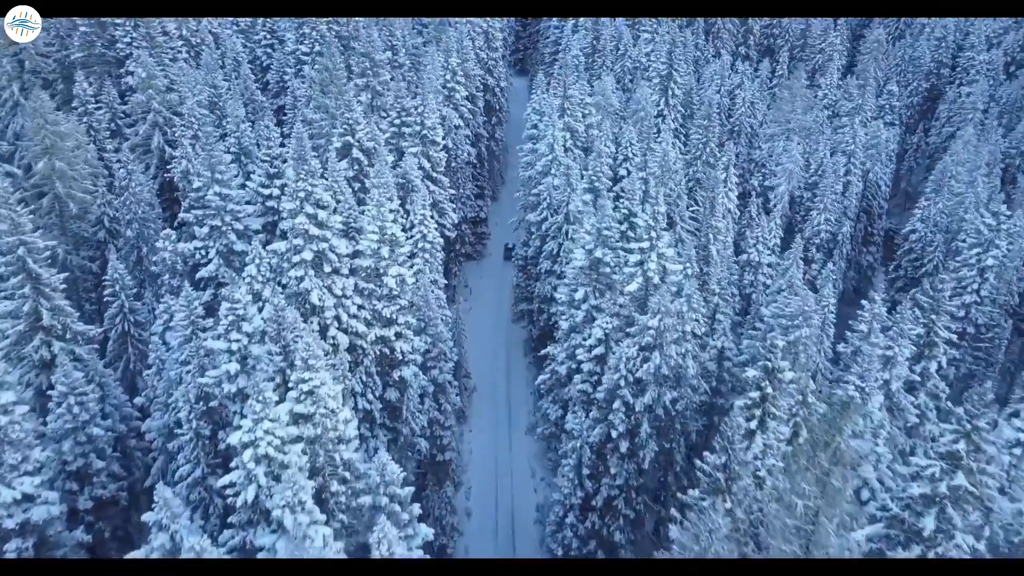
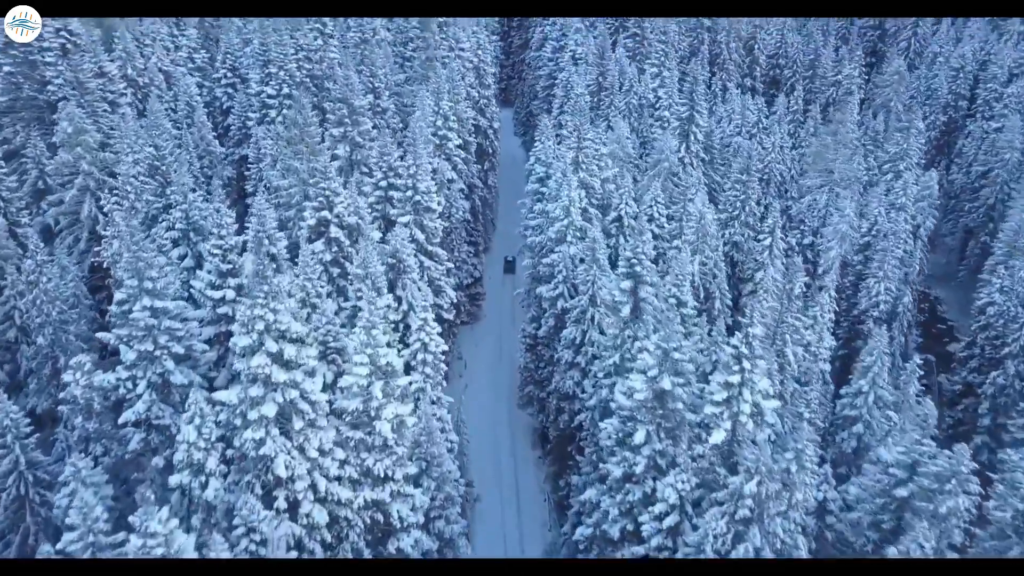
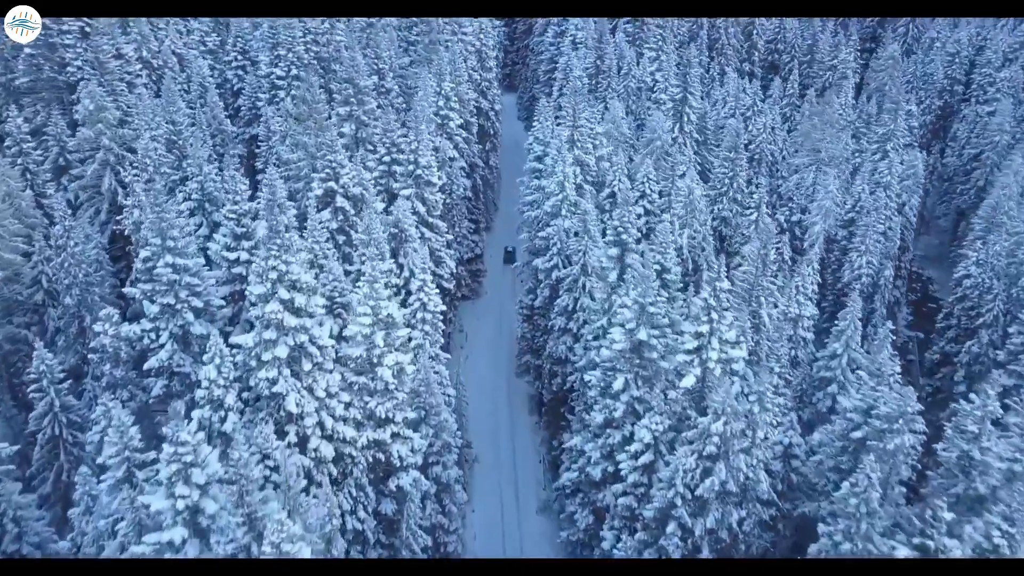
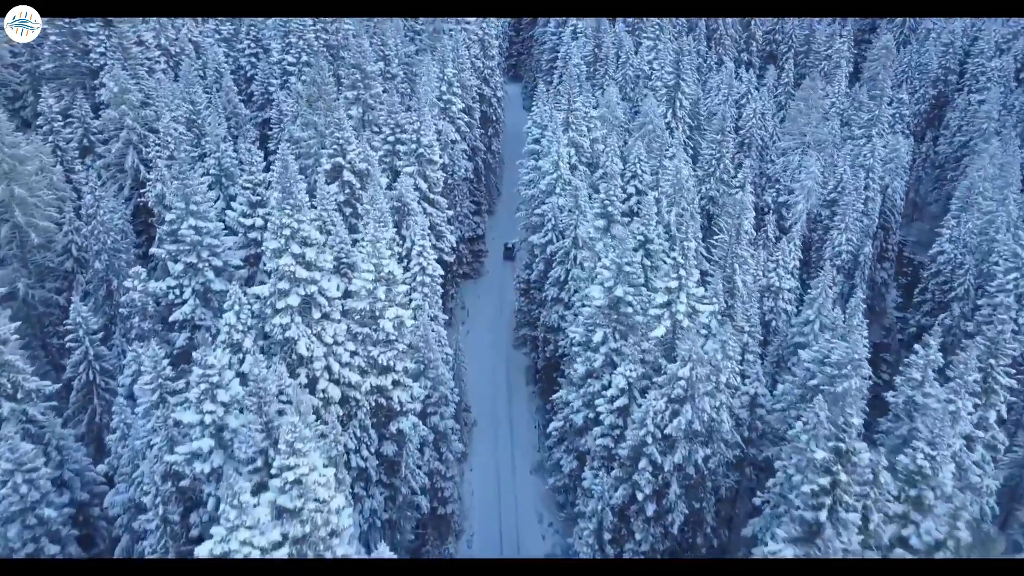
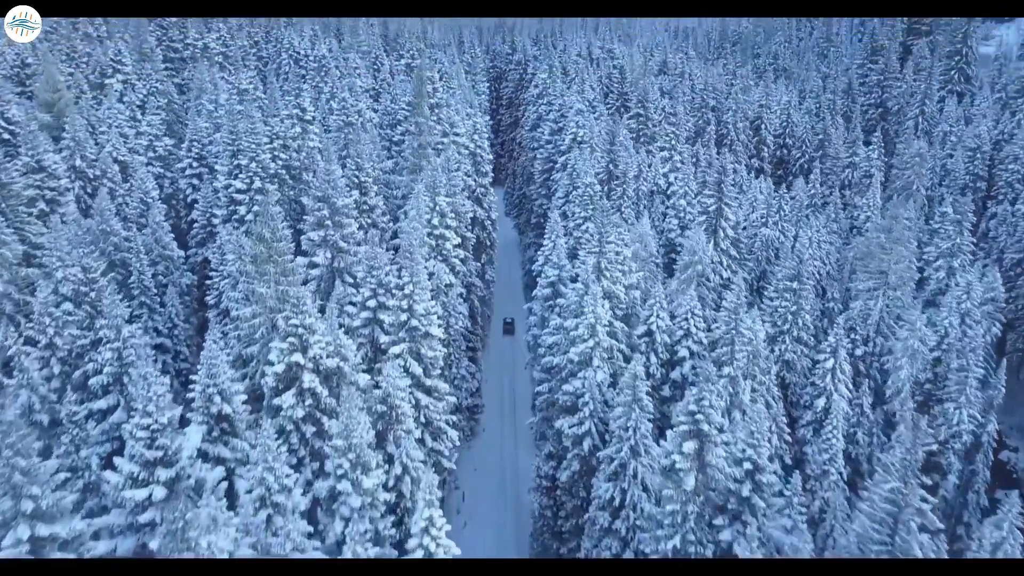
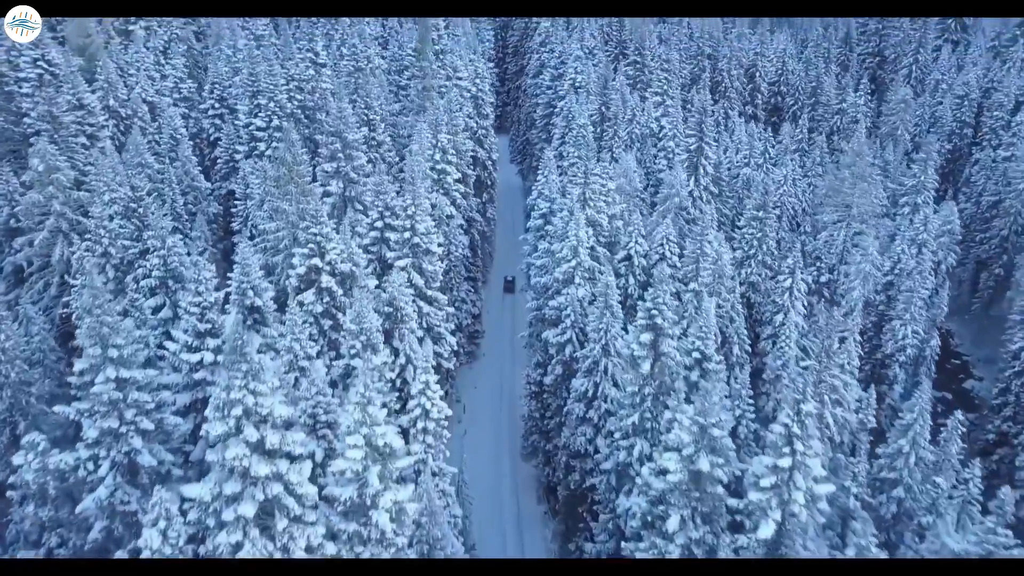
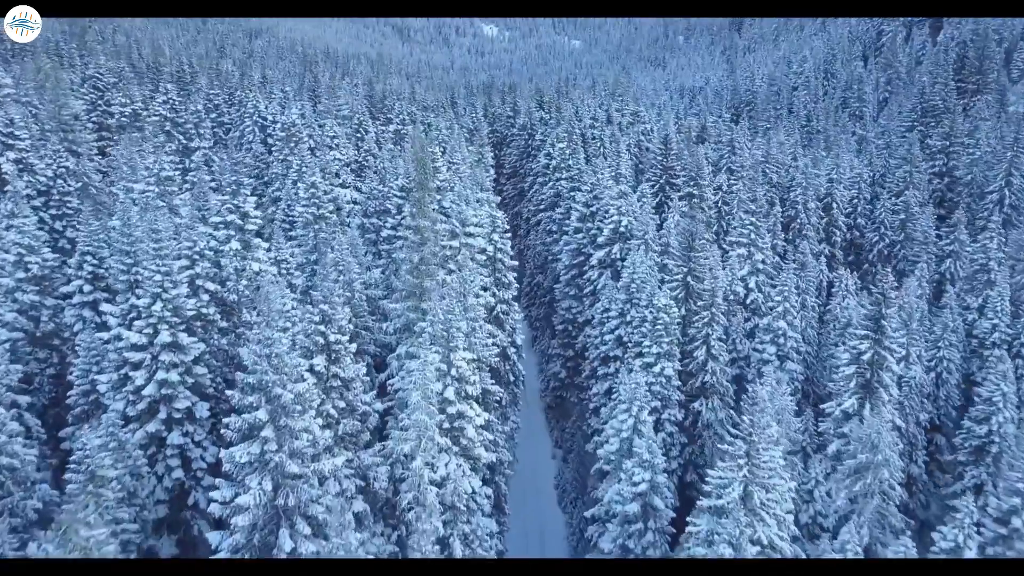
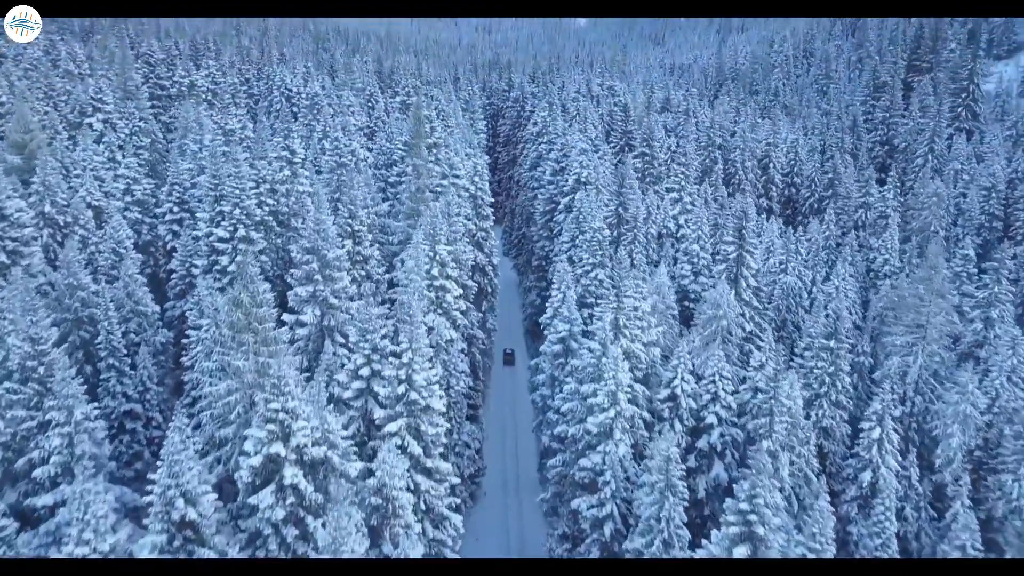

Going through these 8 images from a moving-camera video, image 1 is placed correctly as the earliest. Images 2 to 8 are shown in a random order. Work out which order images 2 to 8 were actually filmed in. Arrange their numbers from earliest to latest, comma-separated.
4, 3, 2, 6, 5, 8, 7
